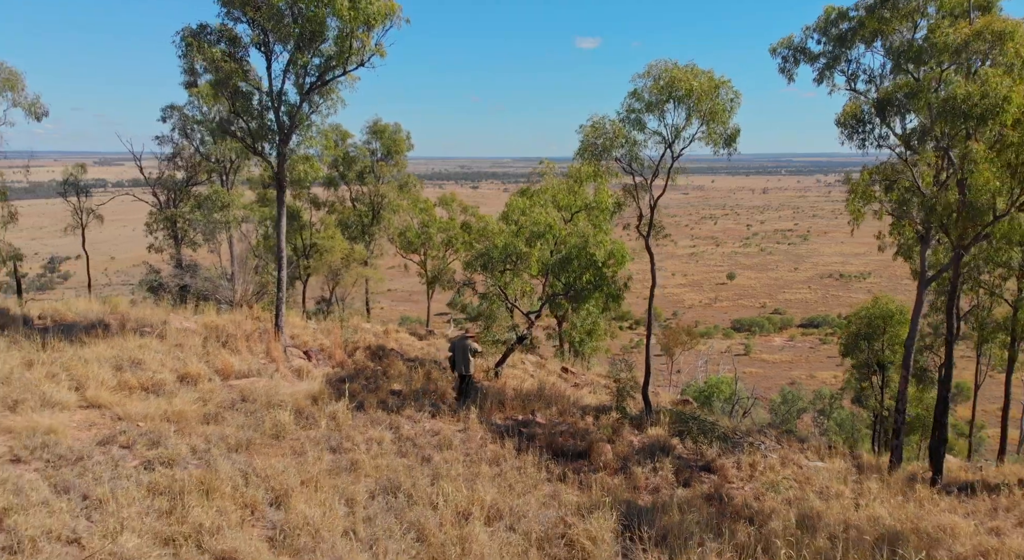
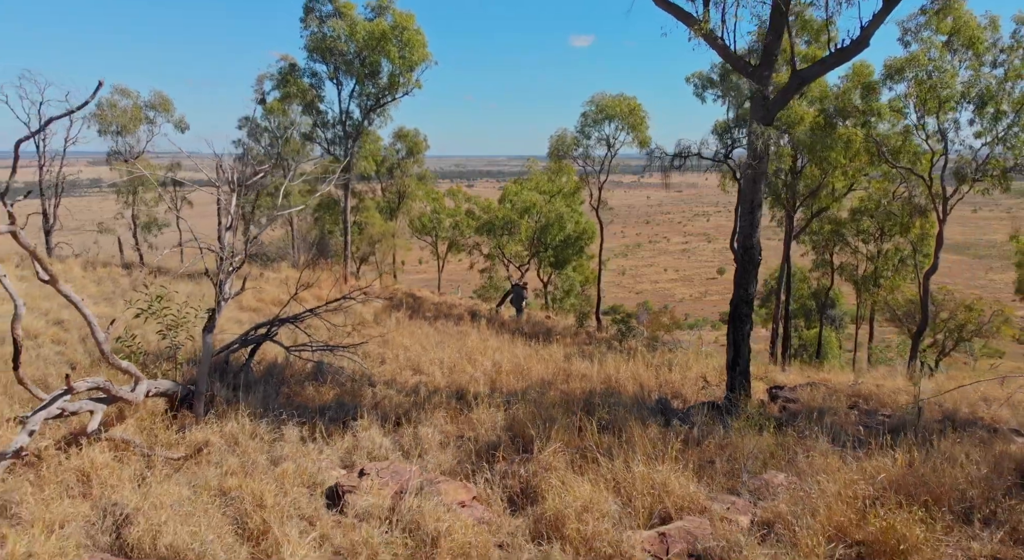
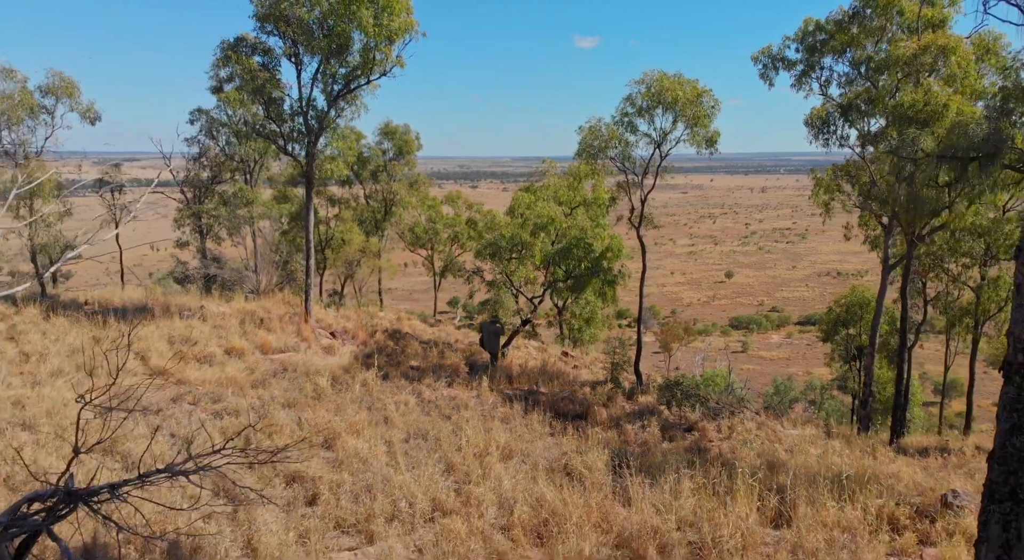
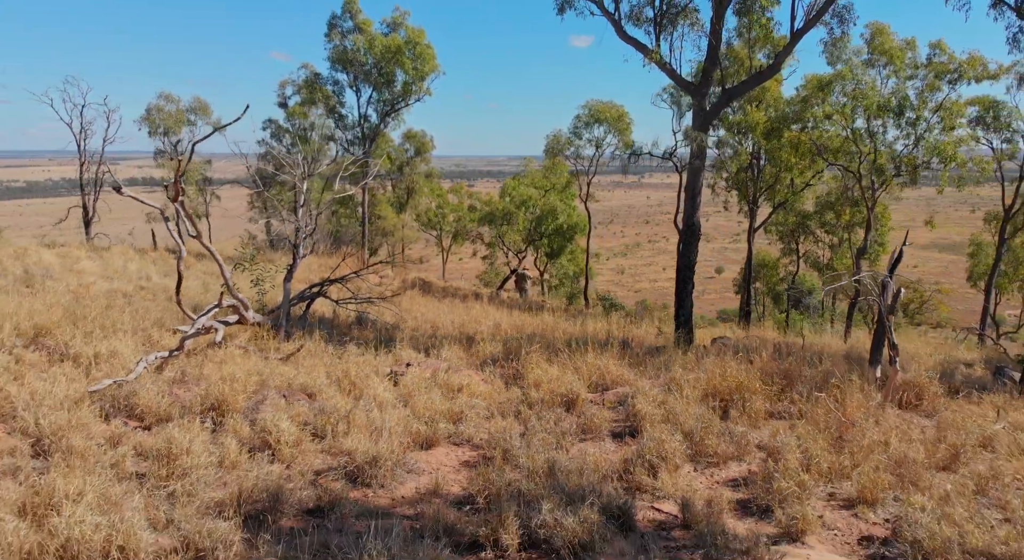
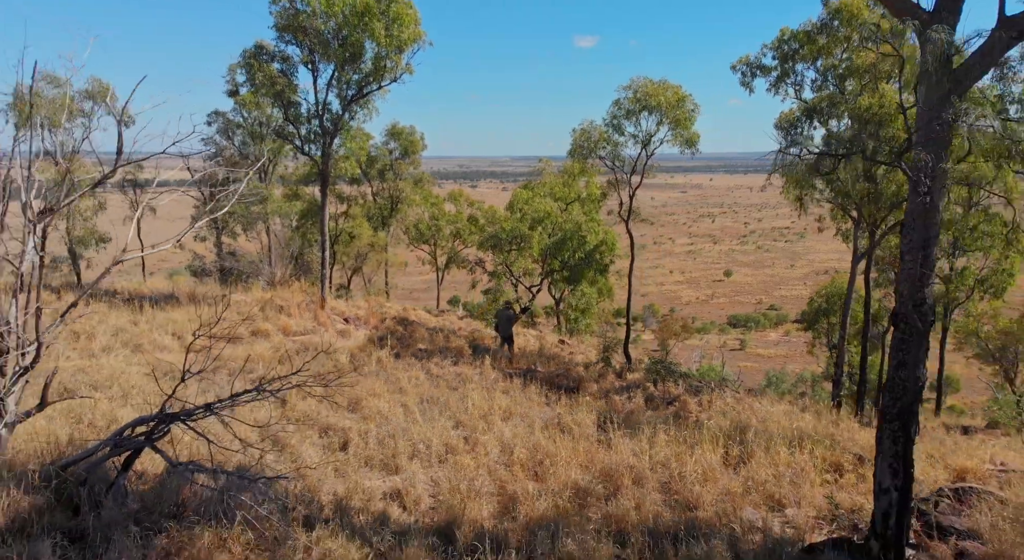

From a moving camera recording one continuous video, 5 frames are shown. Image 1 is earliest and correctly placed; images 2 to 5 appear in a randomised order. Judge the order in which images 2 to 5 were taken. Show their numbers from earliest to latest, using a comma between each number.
3, 5, 2, 4
